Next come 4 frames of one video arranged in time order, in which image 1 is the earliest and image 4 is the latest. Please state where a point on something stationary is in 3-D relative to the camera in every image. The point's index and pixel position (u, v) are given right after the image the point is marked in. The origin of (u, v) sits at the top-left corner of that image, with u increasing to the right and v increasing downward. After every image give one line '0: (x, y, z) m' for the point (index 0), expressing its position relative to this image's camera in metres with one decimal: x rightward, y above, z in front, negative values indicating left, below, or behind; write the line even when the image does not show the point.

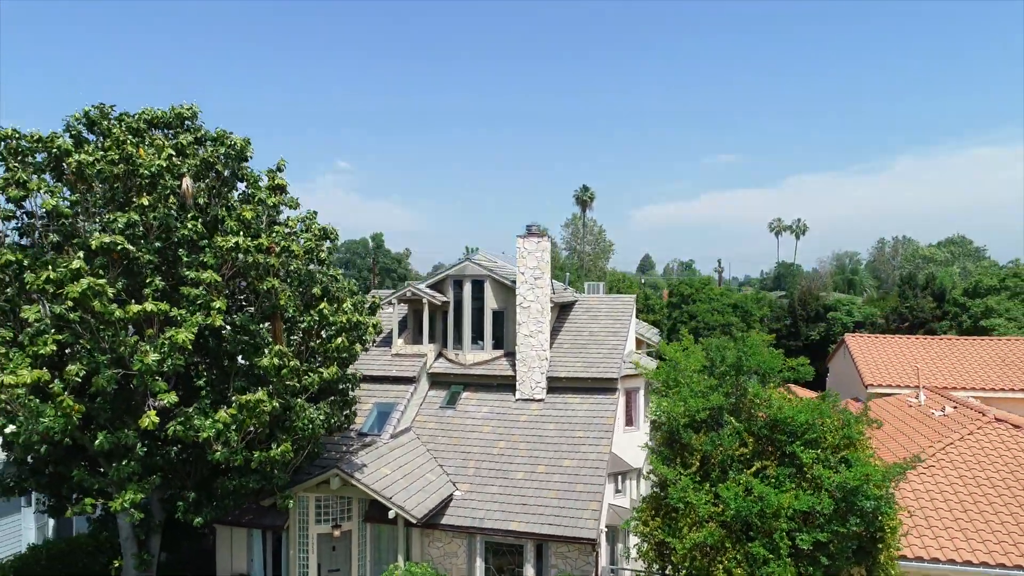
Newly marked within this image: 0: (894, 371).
0: (+7.2, -1.6, +12.0) m
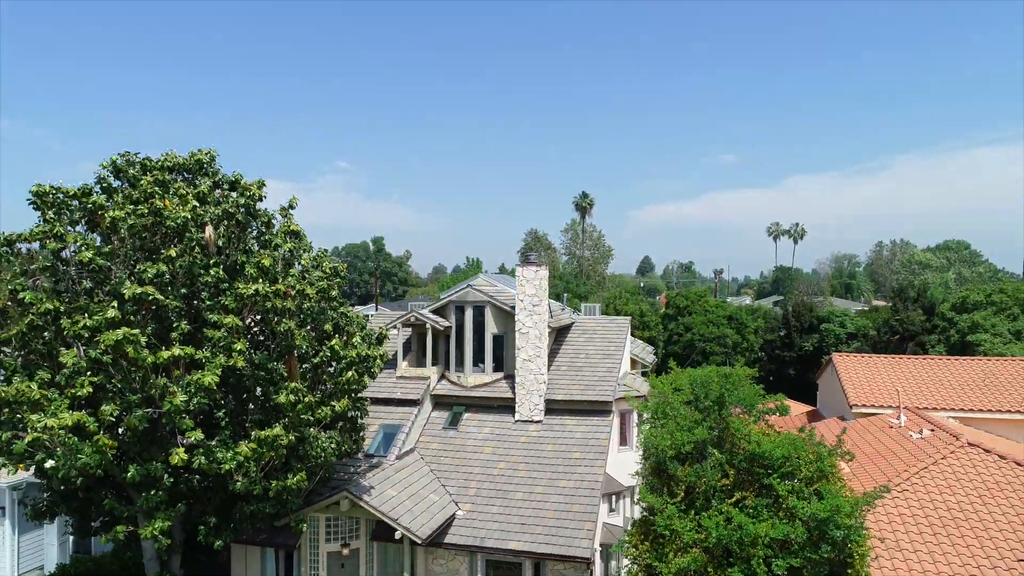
0: (+7.2, -2.0, +12.5) m
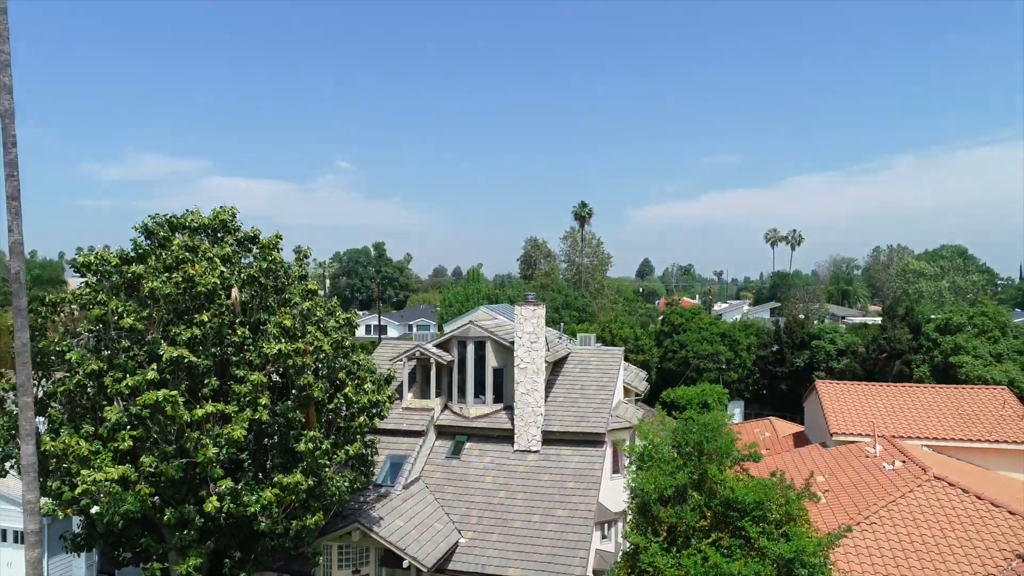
0: (+7.2, -2.7, +13.2) m
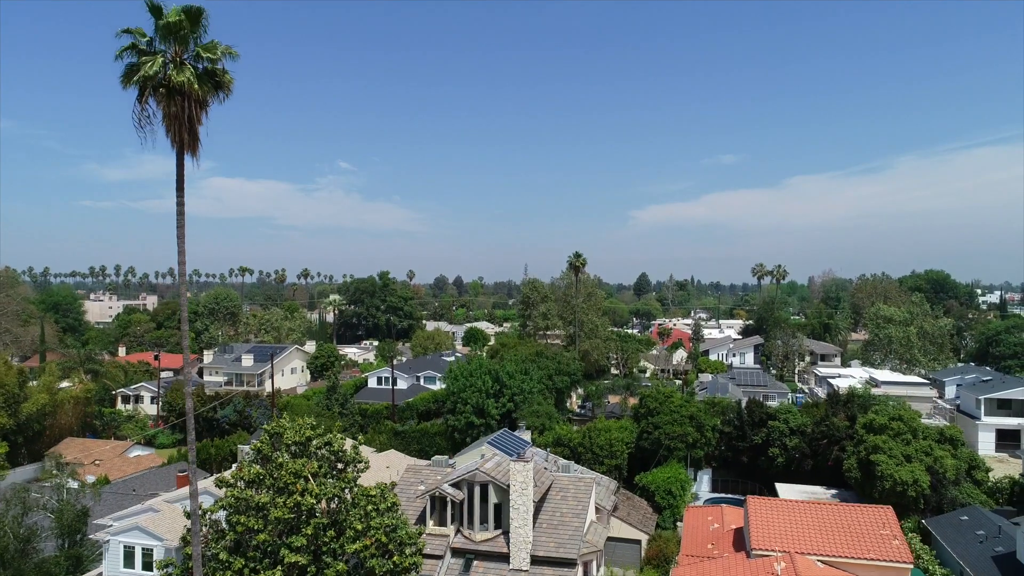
0: (+7.1, -6.7, +17.2) m
